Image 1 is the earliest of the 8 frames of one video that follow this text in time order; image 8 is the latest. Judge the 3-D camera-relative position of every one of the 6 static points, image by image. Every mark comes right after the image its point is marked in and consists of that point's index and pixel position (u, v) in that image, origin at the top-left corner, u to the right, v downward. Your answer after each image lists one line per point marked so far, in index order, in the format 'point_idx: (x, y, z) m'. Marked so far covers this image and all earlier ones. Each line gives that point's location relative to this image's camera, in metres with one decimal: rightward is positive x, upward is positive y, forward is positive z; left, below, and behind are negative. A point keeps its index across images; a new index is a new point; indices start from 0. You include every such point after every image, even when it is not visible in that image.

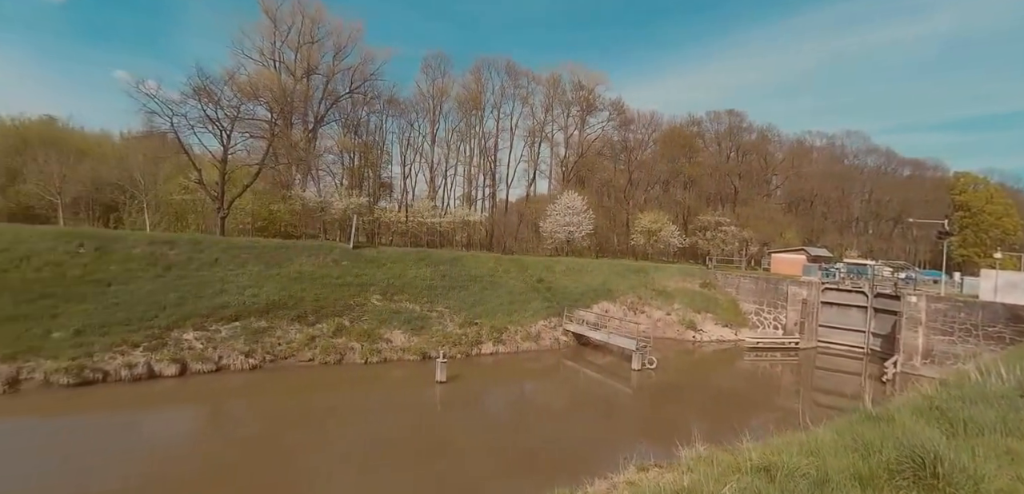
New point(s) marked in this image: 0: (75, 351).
0: (-13.3, -3.1, +15.2) m
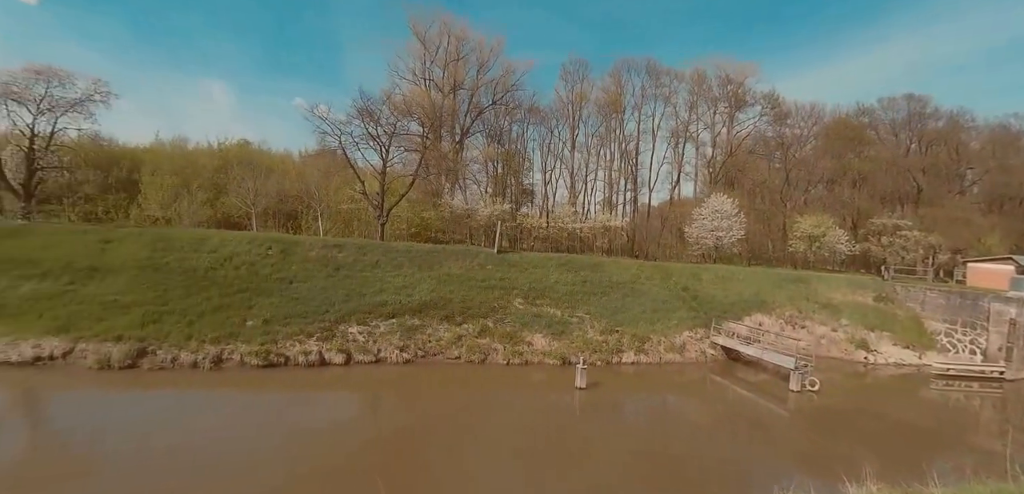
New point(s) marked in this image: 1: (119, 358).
0: (-8.6, -3.2, +17.8) m
1: (-12.2, -3.4, +15.7) m
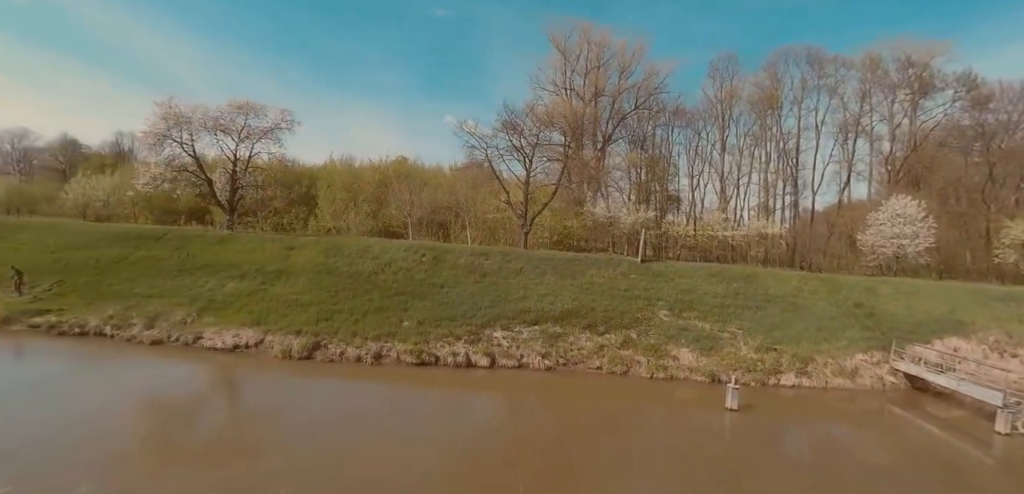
0: (-3.3, -3.4, +19.2) m
1: (-7.3, -3.6, +18.0) m
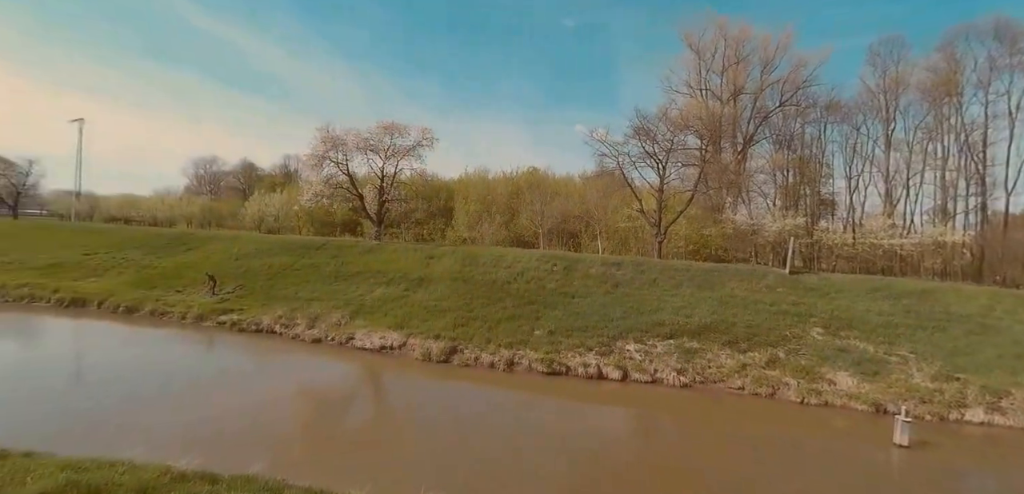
0: (+1.5, -3.8, +19.1) m
1: (-2.7, -4.0, +18.7) m
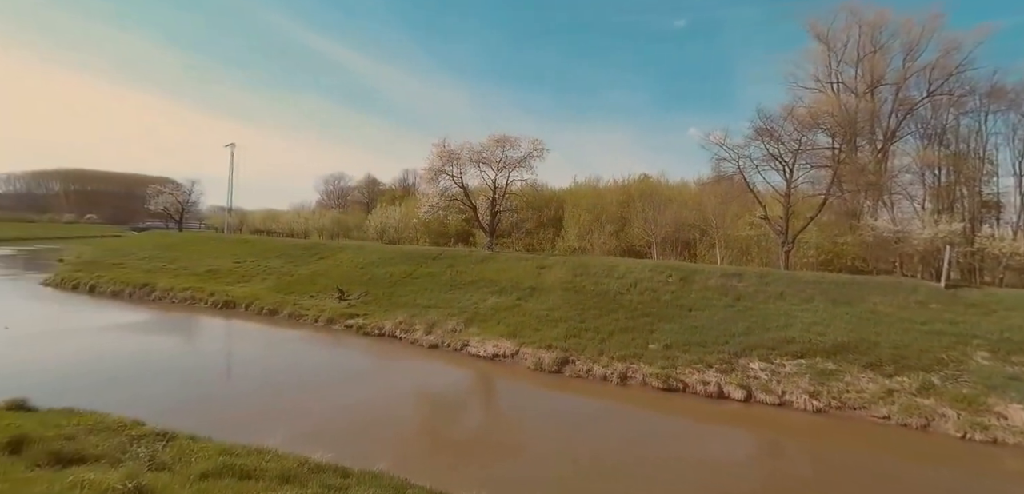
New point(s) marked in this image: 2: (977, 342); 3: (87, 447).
0: (+5.5, -4.2, +18.2) m
1: (+1.3, -4.4, +18.6) m
2: (+16.1, -3.4, +17.9) m
3: (-10.6, -4.9, +12.4) m
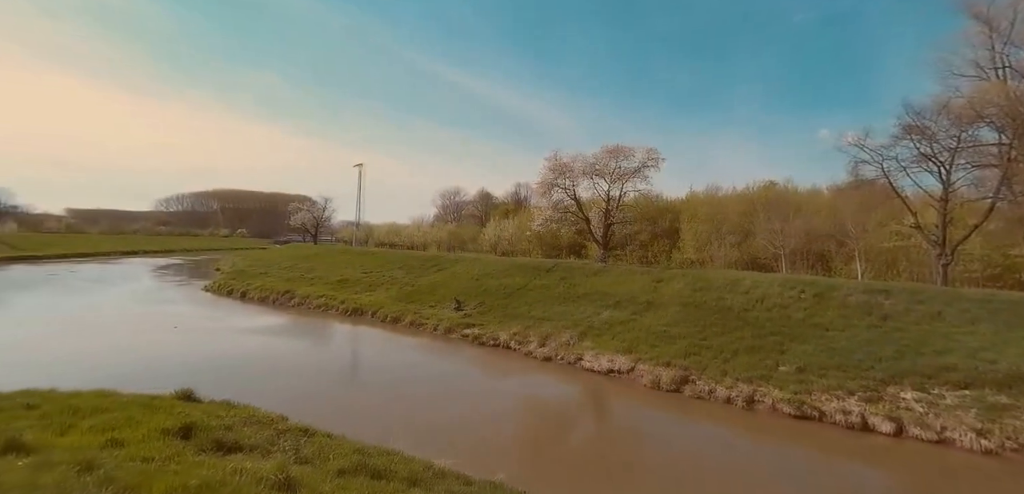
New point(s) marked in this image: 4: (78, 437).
0: (+9.4, -4.7, +16.8) m
1: (+5.4, -4.8, +17.9) m
2: (+19.8, -3.8, +14.6) m
3: (-7.5, -5.3, +14.0) m
4: (-11.4, -4.9, +13.1) m
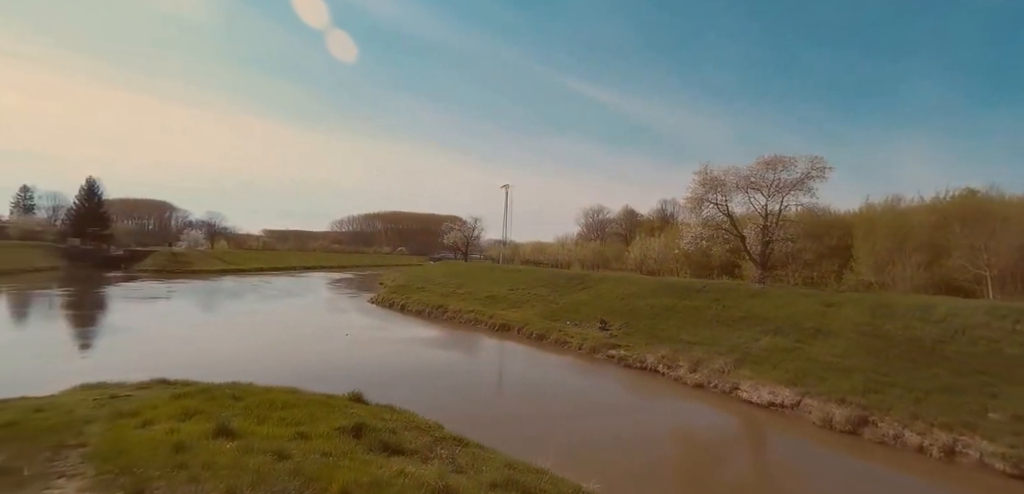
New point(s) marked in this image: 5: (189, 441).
0: (+13.9, -5.4, +14.1) m
1: (+10.2, -5.5, +16.1) m
2: (+23.6, -4.6, +9.7) m
3: (-3.2, -5.9, +15.1) m
4: (-7.2, -5.5, +15.1) m
5: (-8.5, -5.1, +12.9) m
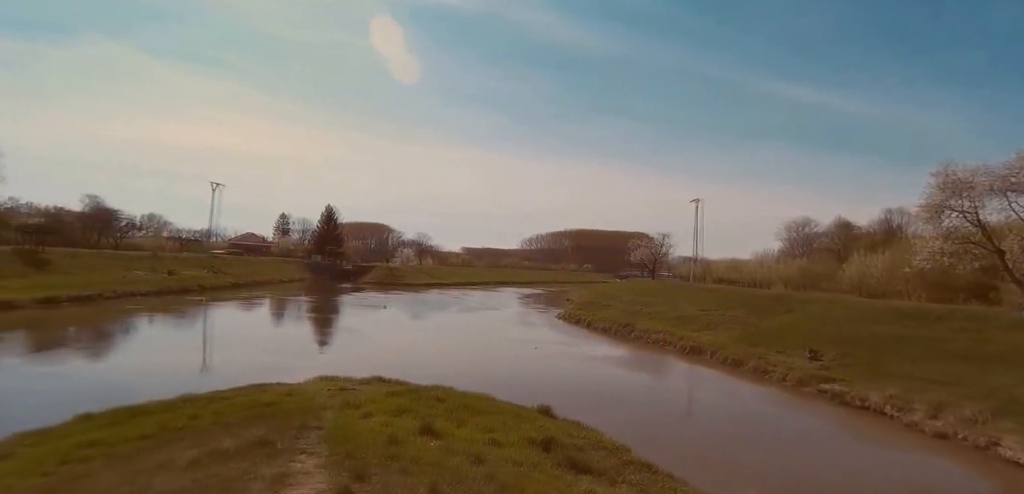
0: (+18.5, -5.8, +8.9) m
1: (+15.6, -6.0, +11.9) m
2: (+26.2, -4.8, +1.6) m
3: (+2.5, -6.4, +15.2) m
4: (-1.3, -6.1, +16.4) m
5: (-3.2, -5.6, +14.8) m
